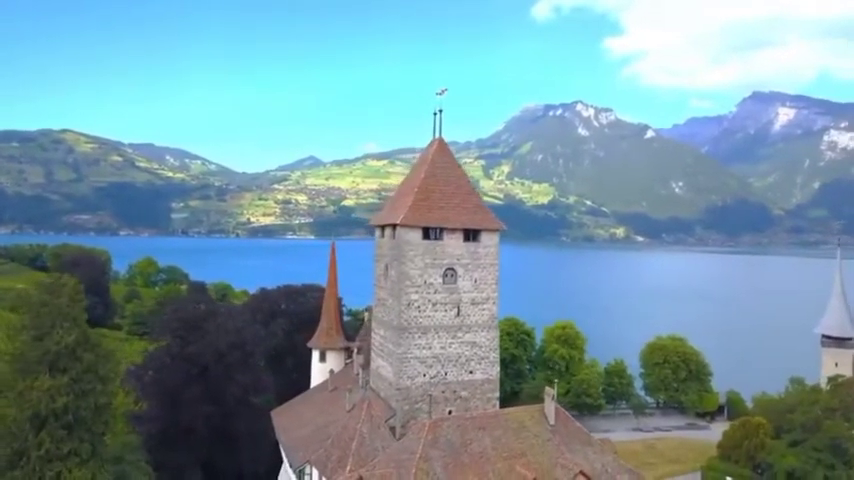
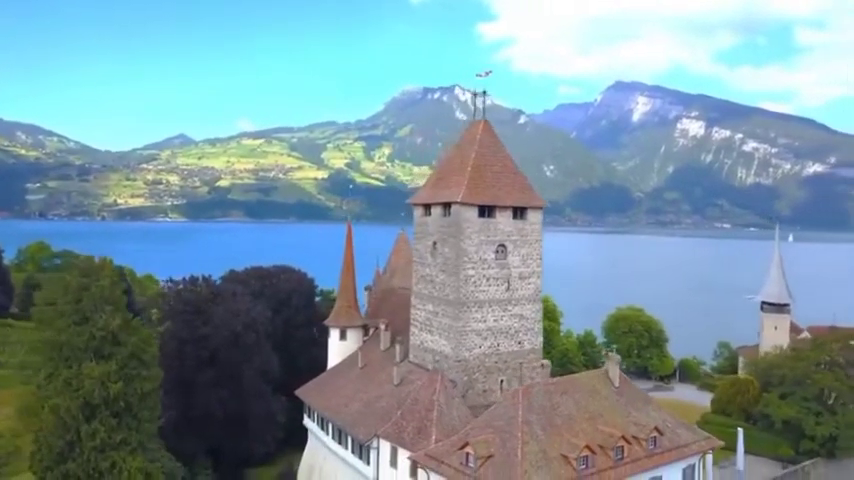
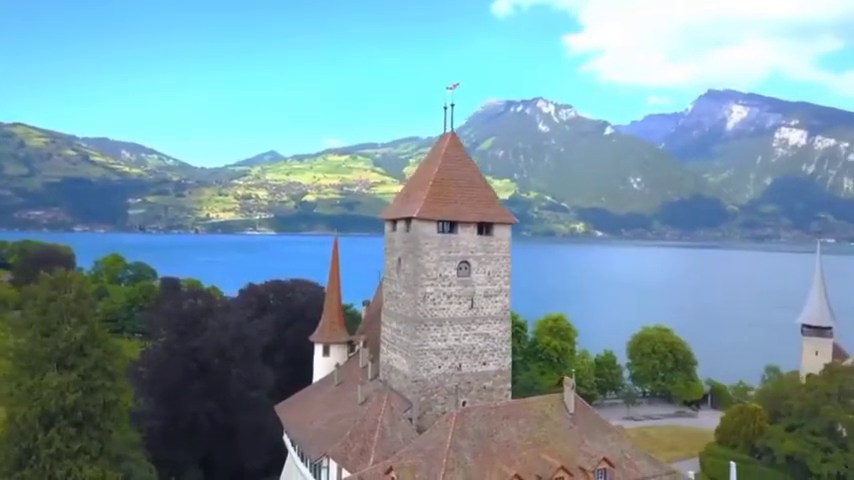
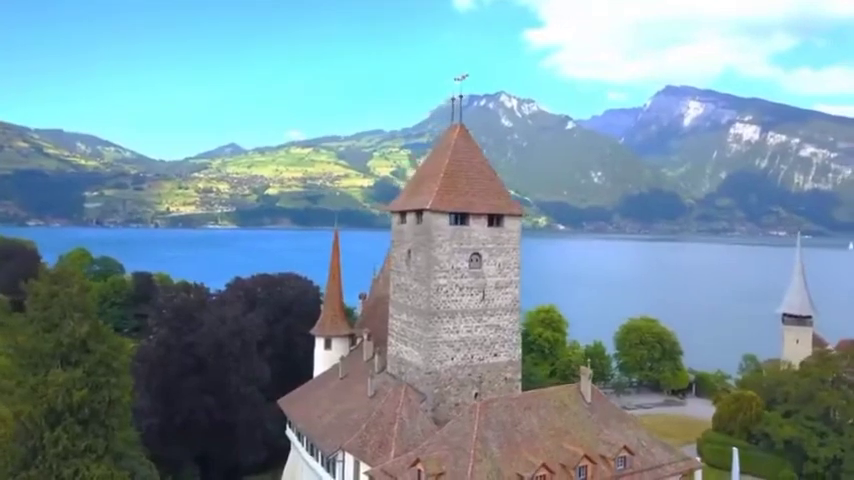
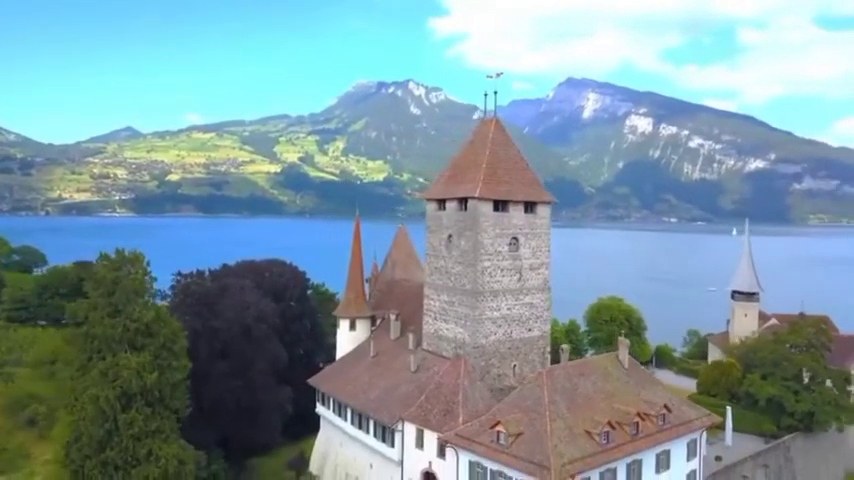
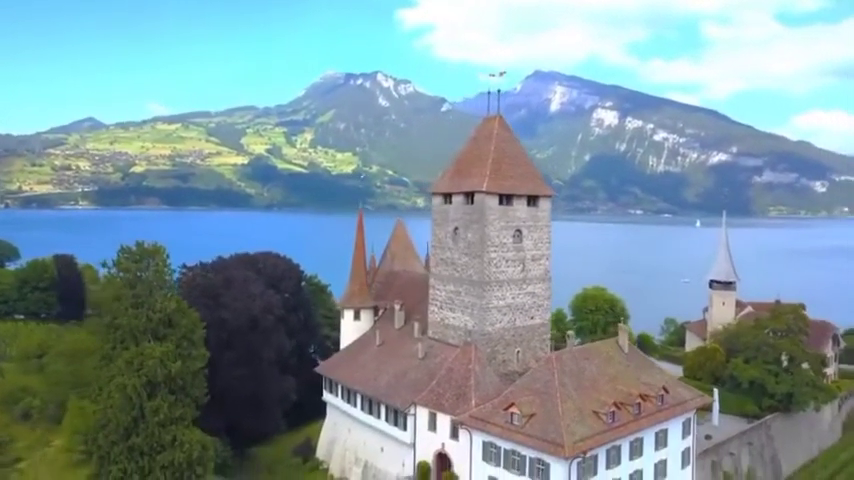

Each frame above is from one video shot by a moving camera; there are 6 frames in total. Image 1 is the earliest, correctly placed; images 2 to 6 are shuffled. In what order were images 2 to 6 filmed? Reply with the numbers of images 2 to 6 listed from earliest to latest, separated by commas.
3, 4, 2, 5, 6
